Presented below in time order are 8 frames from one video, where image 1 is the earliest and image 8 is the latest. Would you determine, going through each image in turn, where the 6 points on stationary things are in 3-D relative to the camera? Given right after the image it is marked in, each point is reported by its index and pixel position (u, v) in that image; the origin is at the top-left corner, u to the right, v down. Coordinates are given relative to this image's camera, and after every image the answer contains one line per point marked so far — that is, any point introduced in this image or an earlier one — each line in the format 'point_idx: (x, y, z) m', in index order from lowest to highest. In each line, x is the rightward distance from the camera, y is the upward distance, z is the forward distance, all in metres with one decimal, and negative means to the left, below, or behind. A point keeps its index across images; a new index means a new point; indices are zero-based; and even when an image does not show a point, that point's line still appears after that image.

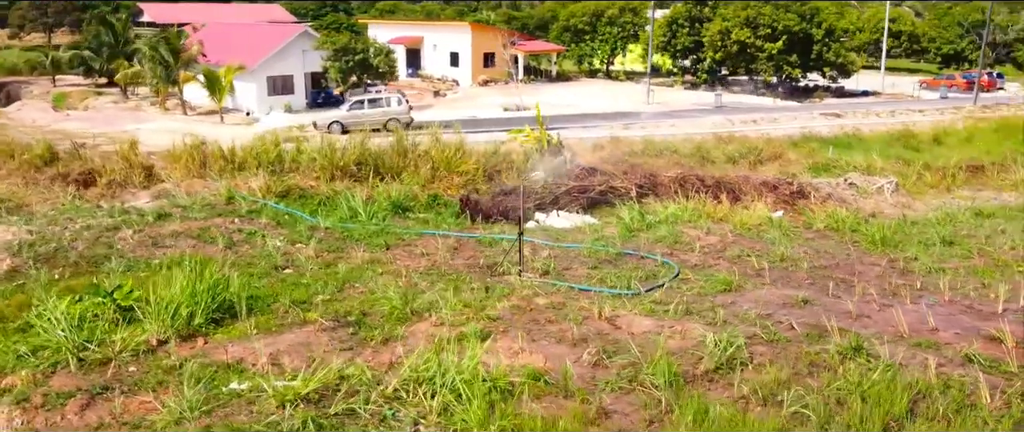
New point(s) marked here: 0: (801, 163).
0: (+3.8, +0.7, +10.4) m
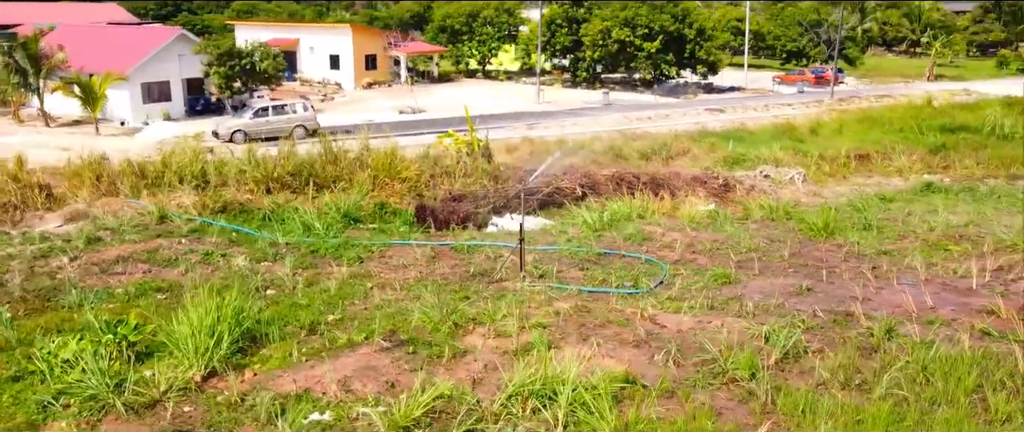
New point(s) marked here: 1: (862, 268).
0: (+2.8, +0.8, +11.1) m
1: (+2.4, -0.4, +5.5) m
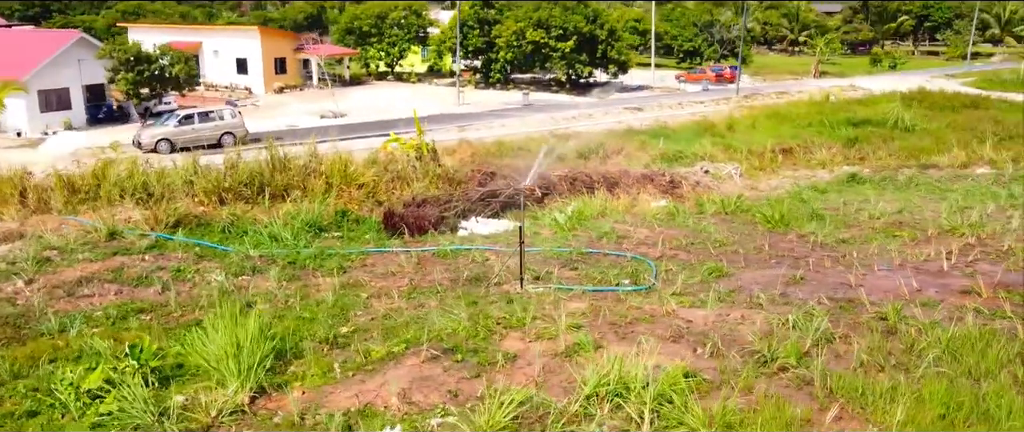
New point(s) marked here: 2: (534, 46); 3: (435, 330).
0: (+1.9, +0.9, +11.4) m
1: (+2.4, -0.3, +5.9) m
2: (+0.6, +4.2, +19.9) m
3: (-0.4, -0.6, +4.3) m
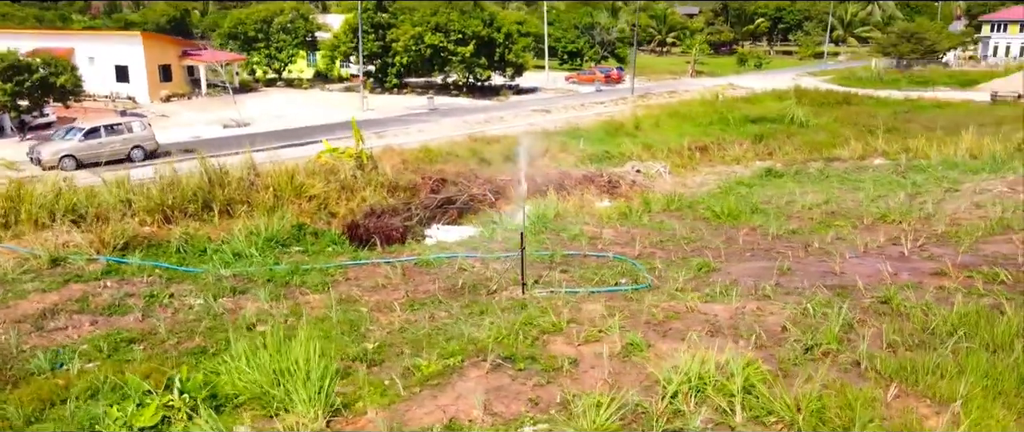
0: (+0.9, +0.9, +11.7) m
1: (+2.3, -0.3, +6.3) m
2: (-2.0, +4.1, +19.8) m
3: (-0.2, -0.7, +4.3) m
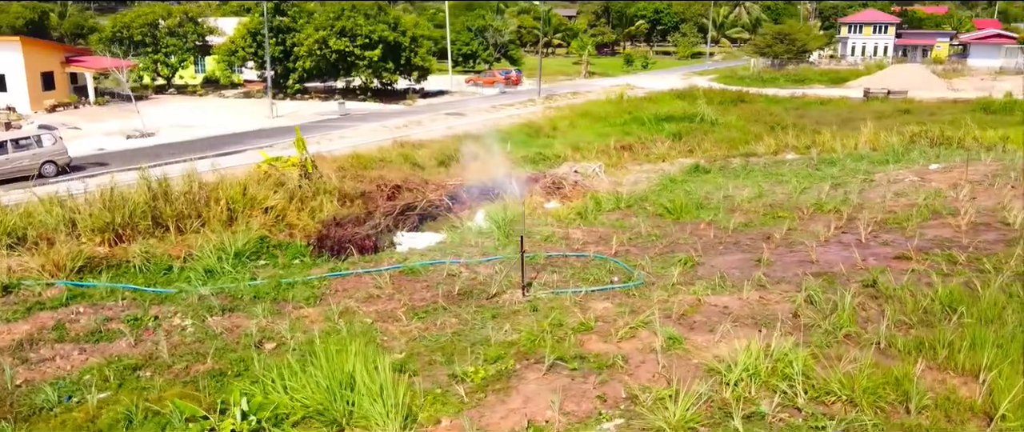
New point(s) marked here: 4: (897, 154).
0: (-0.1, +0.8, +11.9) m
1: (+2.1, -0.2, +6.8) m
2: (-4.2, +4.0, +19.5) m
3: (0.0, -0.7, +4.4) m
4: (+5.4, +0.9, +11.2) m
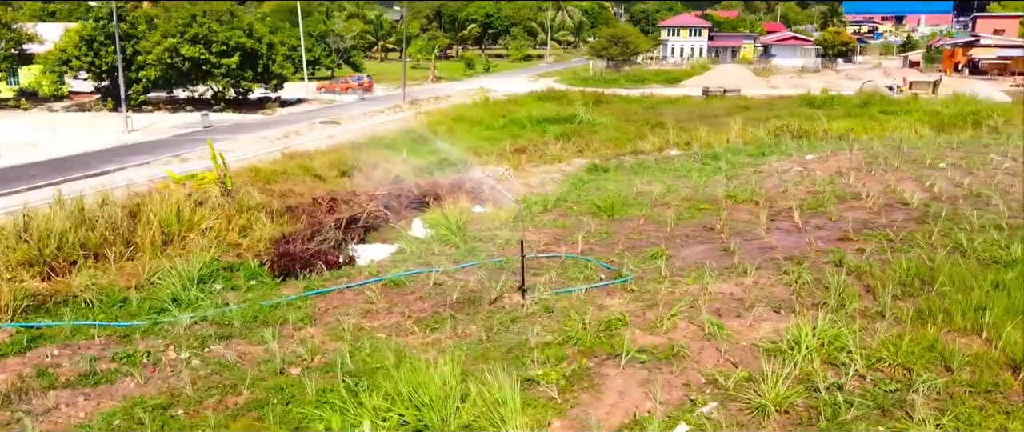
0: (-1.5, +0.7, +11.8) m
1: (+1.8, -0.1, +7.3) m
2: (-7.4, +3.5, +18.3) m
3: (+0.3, -0.7, +4.5) m
4: (+4.0, +1.1, +12.3) m
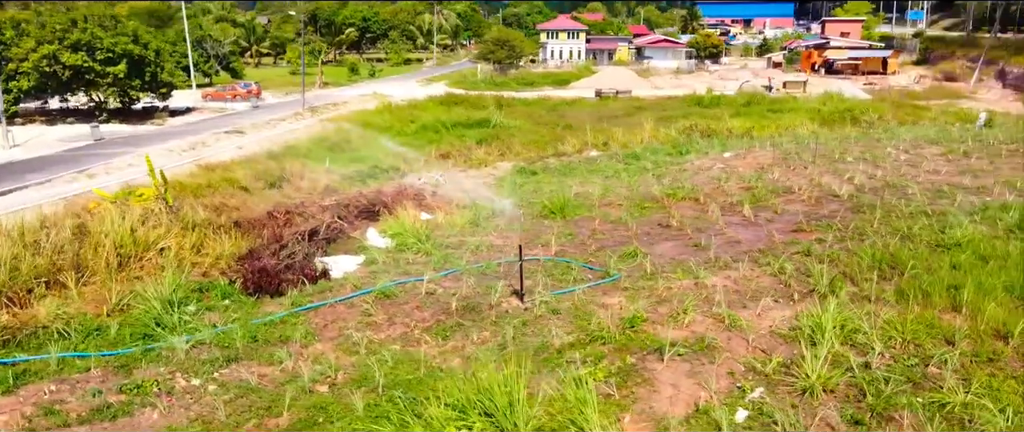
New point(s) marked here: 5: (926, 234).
0: (-2.5, +0.6, +11.6) m
1: (+1.5, -0.1, +7.7) m
2: (-9.5, +3.1, +17.1) m
3: (+0.5, -0.8, +4.7) m
4: (+2.8, +1.1, +13.0) m
5: (+3.4, -0.1, +6.6) m
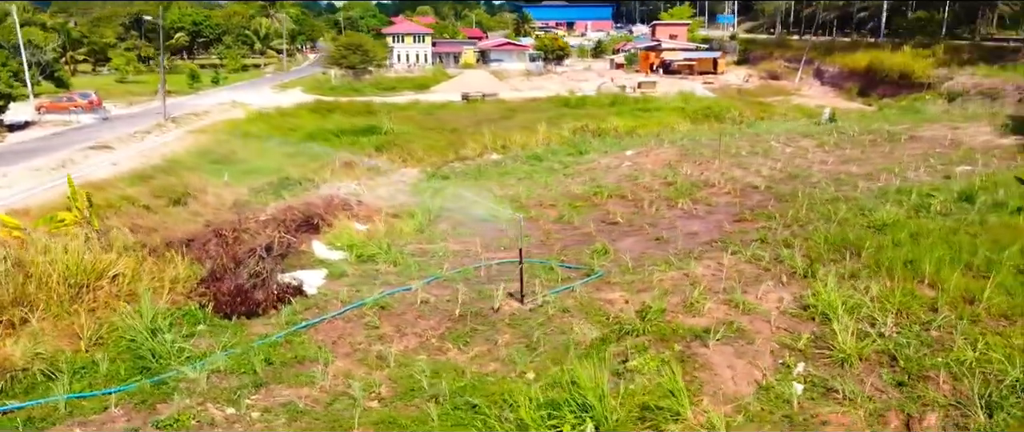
0: (-3.7, +0.4, +11.1) m
1: (+1.1, -0.1, +8.1) m
2: (-11.8, +2.5, +15.0) m
3: (+0.7, -0.8, +5.0) m
4: (+1.2, +1.2, +13.5) m
5: (+3.2, 0.0, +7.5) m
